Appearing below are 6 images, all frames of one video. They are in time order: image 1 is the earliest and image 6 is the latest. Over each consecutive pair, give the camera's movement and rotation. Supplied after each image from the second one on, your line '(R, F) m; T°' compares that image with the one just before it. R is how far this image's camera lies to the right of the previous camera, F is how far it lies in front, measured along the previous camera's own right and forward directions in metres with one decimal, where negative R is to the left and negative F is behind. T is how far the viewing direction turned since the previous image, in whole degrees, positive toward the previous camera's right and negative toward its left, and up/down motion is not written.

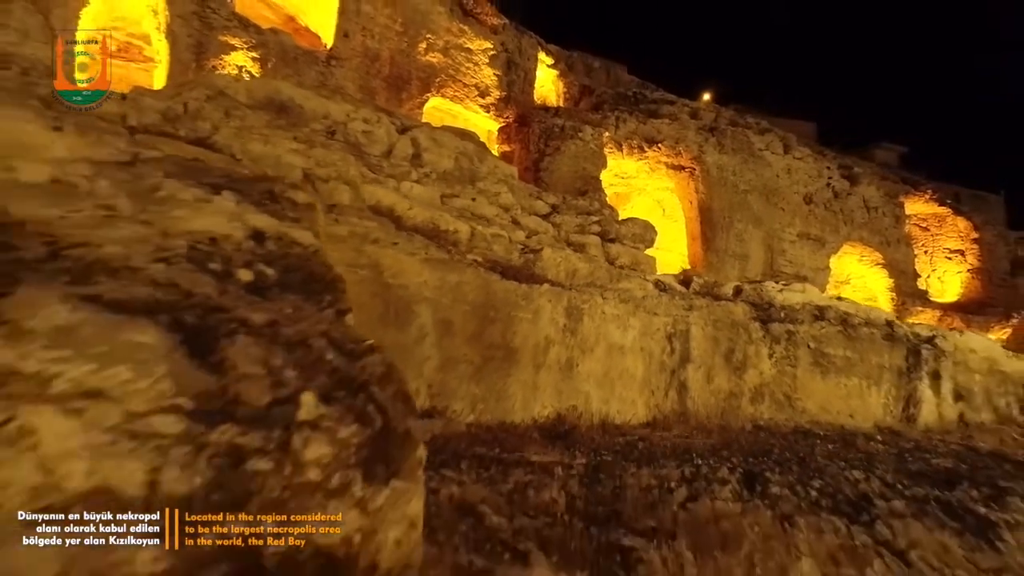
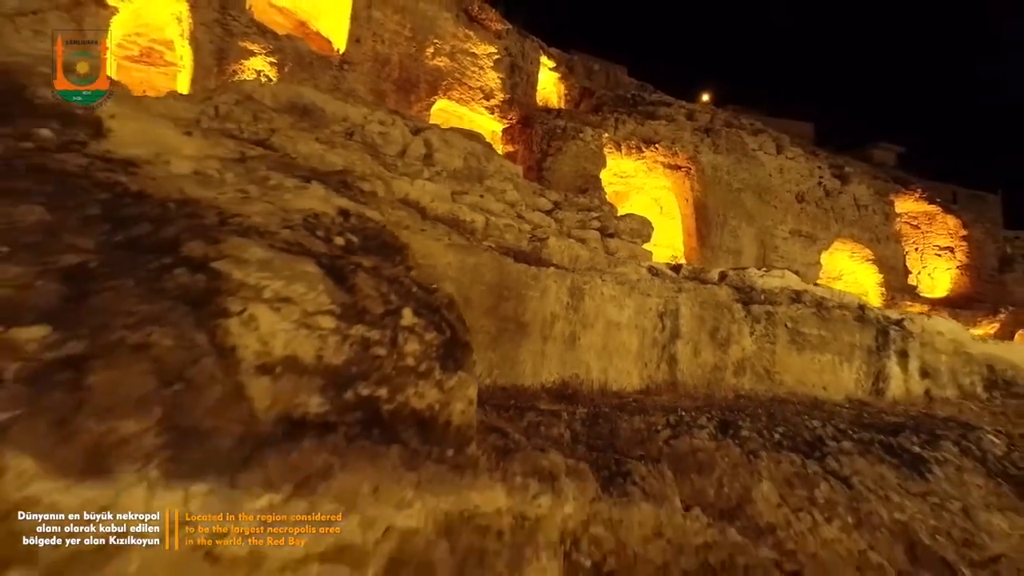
(-0.1, -0.7) m; 0°
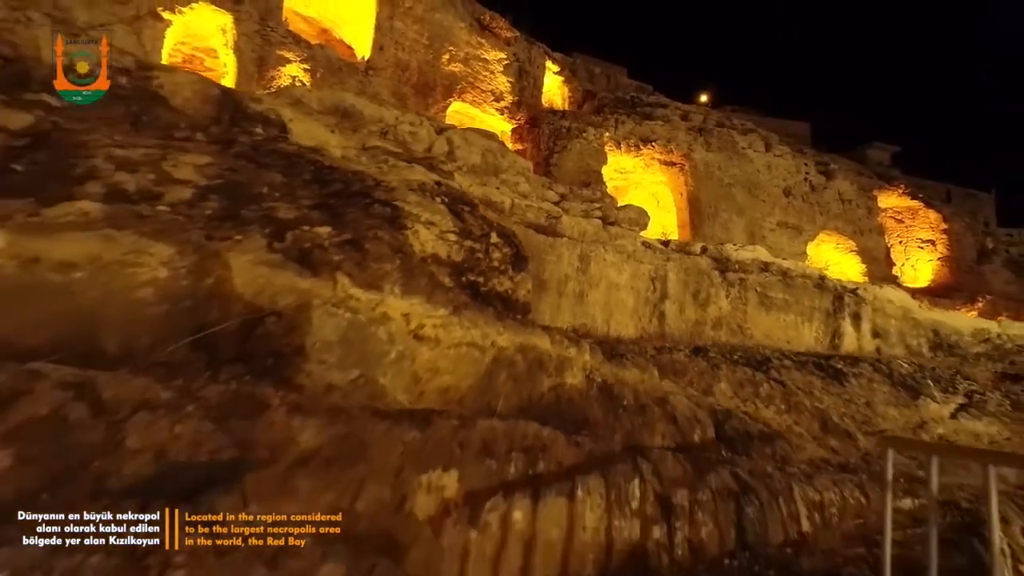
(-0.2, -1.5) m; 0°
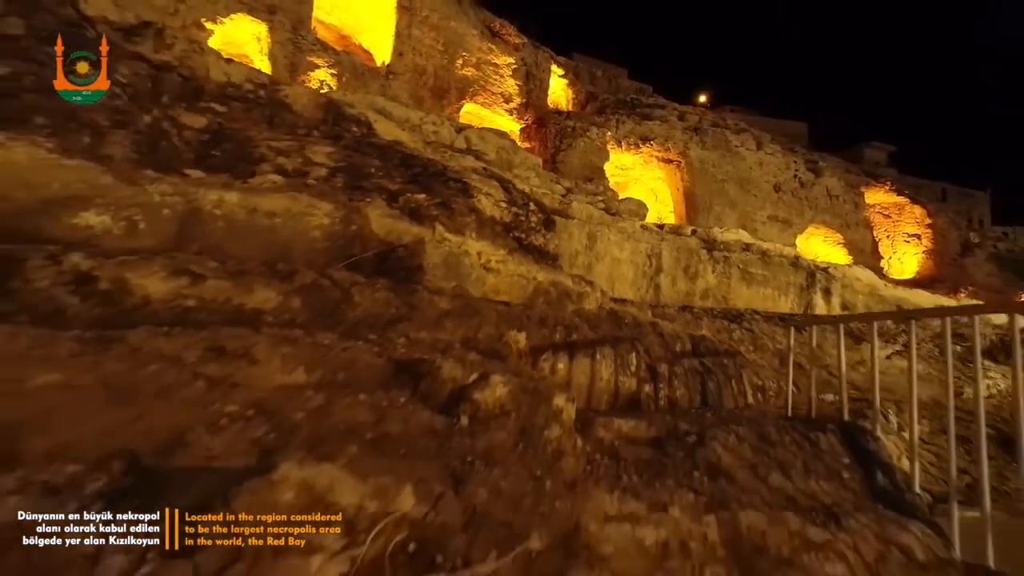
(-0.2, -1.4) m; 0°
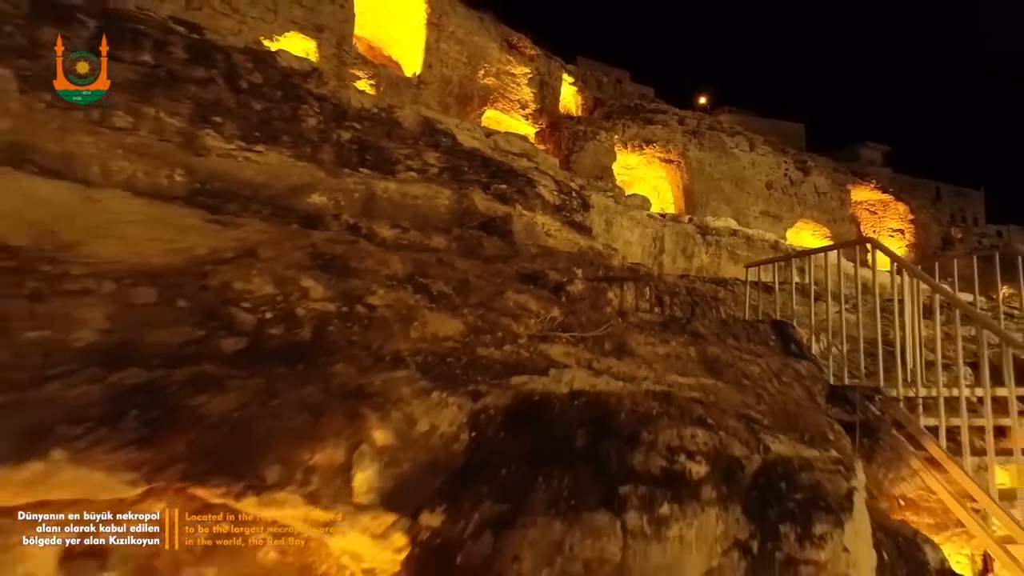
(-0.4, -2.2) m; 0°
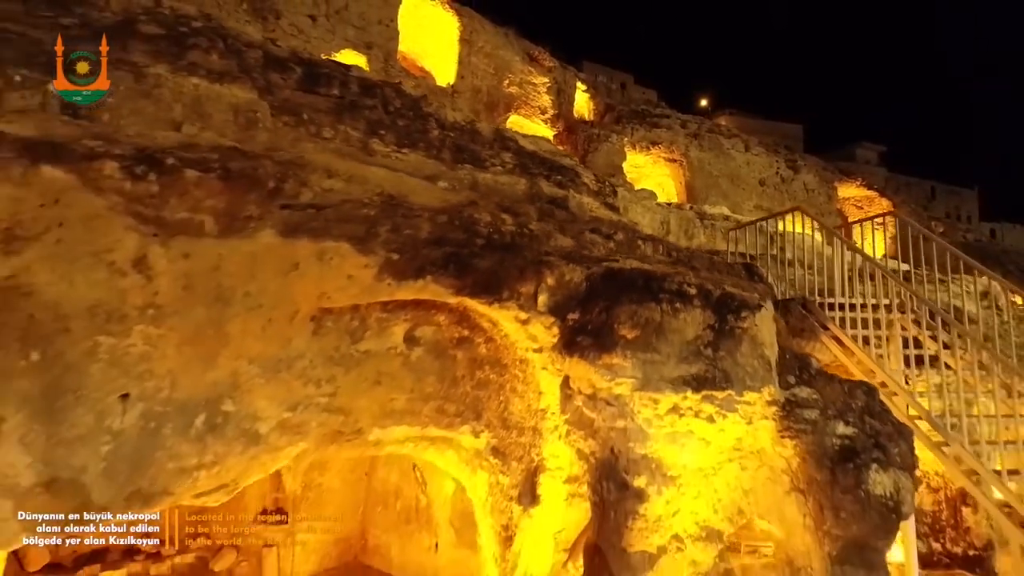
(-0.6, -2.8) m; 0°
